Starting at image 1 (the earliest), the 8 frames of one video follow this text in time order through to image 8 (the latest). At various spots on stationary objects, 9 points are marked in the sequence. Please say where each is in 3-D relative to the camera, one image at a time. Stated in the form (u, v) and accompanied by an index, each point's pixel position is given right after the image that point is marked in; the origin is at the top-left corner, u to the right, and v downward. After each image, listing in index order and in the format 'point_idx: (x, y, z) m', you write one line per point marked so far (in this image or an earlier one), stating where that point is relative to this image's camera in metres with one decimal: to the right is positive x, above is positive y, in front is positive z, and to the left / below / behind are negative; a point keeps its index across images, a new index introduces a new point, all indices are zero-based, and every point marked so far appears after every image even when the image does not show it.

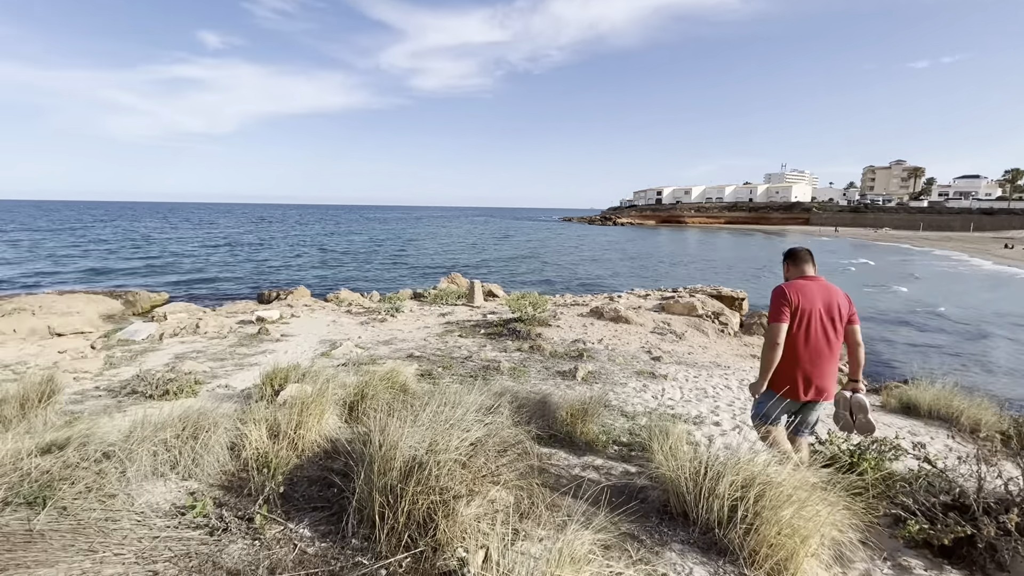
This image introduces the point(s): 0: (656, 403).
0: (+2.1, -1.6, +6.9) m
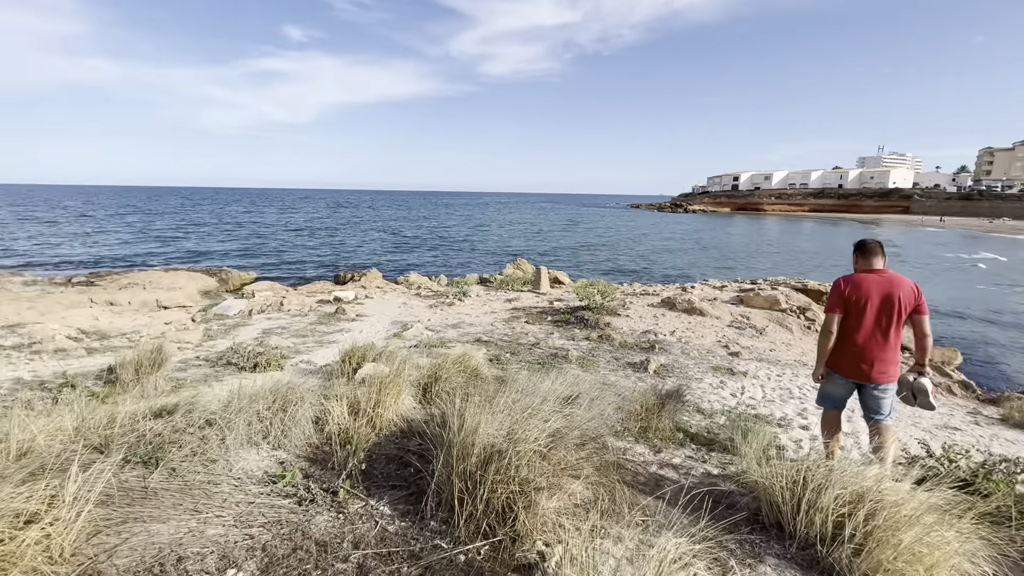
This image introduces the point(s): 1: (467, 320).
0: (+3.0, -1.5, +6.5) m
1: (-1.1, -0.8, +11.6) m
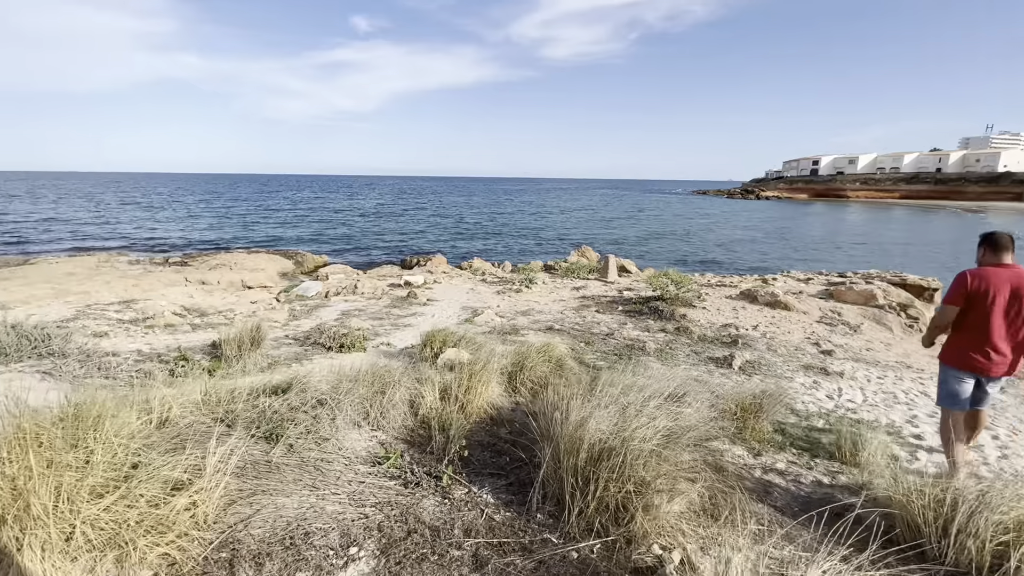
0: (+4.0, -1.5, +6.0) m
1: (+0.6, -0.5, +11.5) m
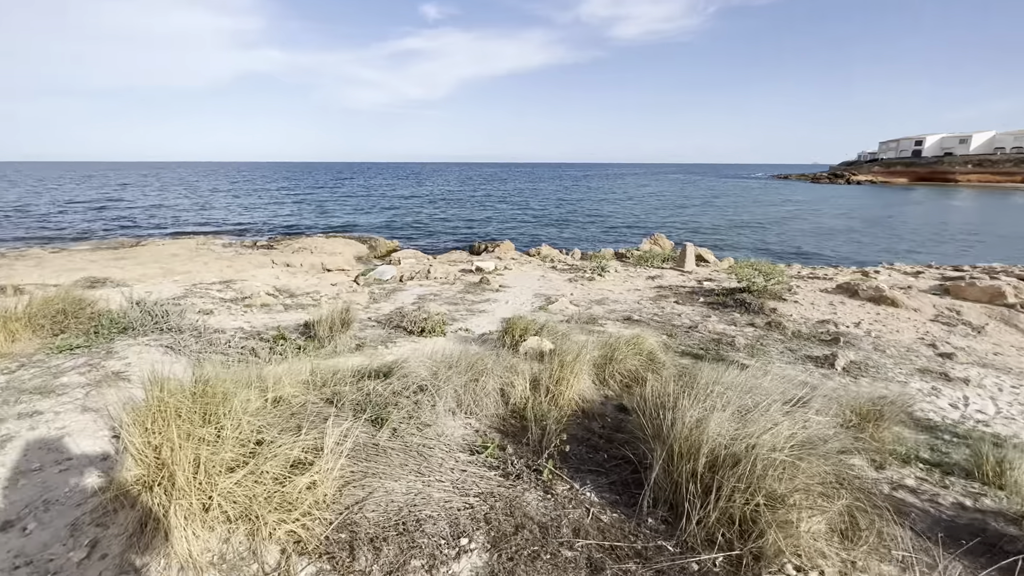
0: (+5.0, -1.4, +5.4) m
1: (+2.3, -0.2, +11.2) m
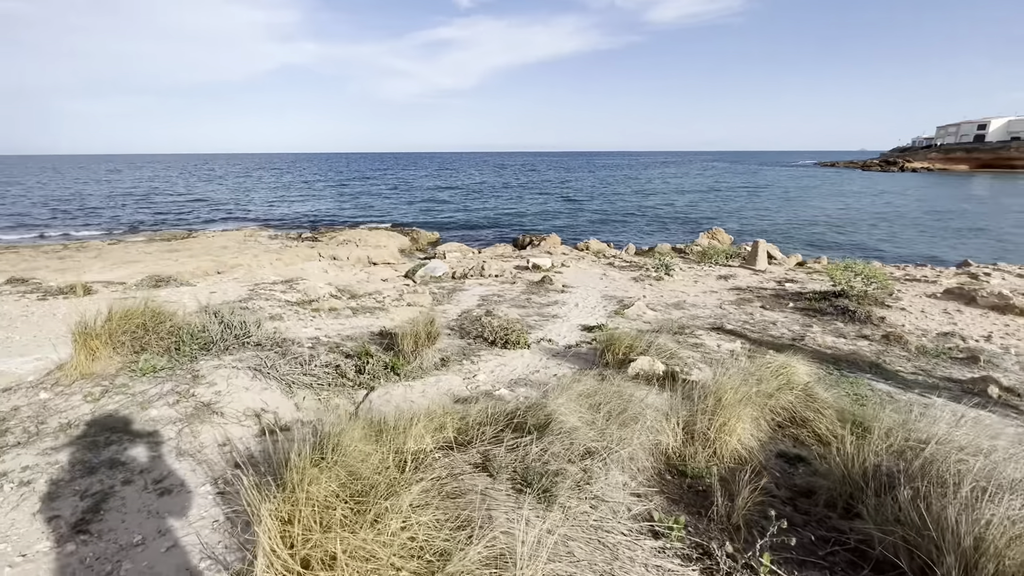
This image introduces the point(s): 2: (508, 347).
0: (+6.1, -1.6, +4.4) m
1: (+3.8, -0.3, +10.4) m
2: (-0.1, -0.8, +6.6) m
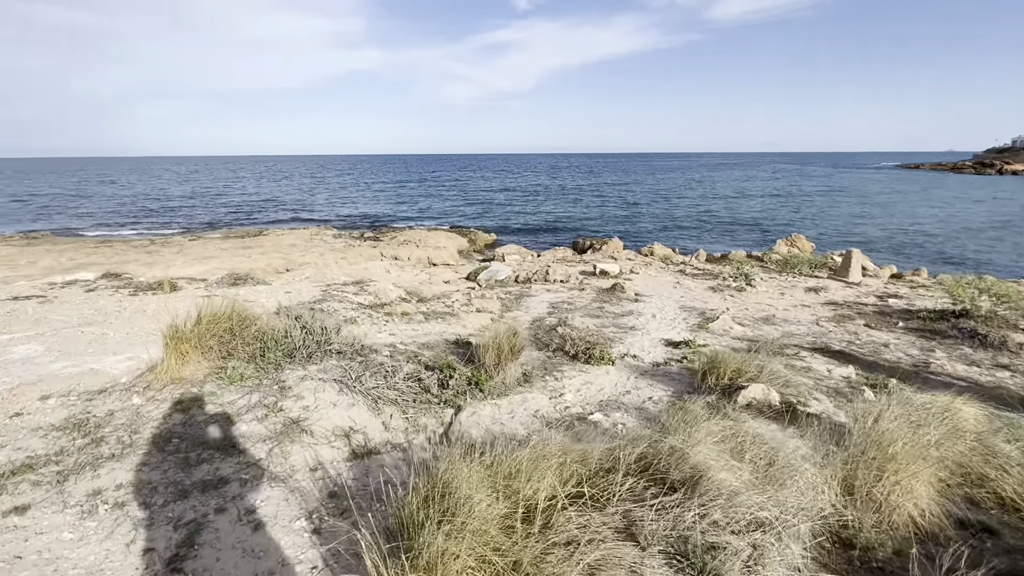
0: (+6.9, -1.9, +3.3) m
1: (+5.2, -0.5, +9.5) m
2: (+1.0, -0.9, +6.2) m
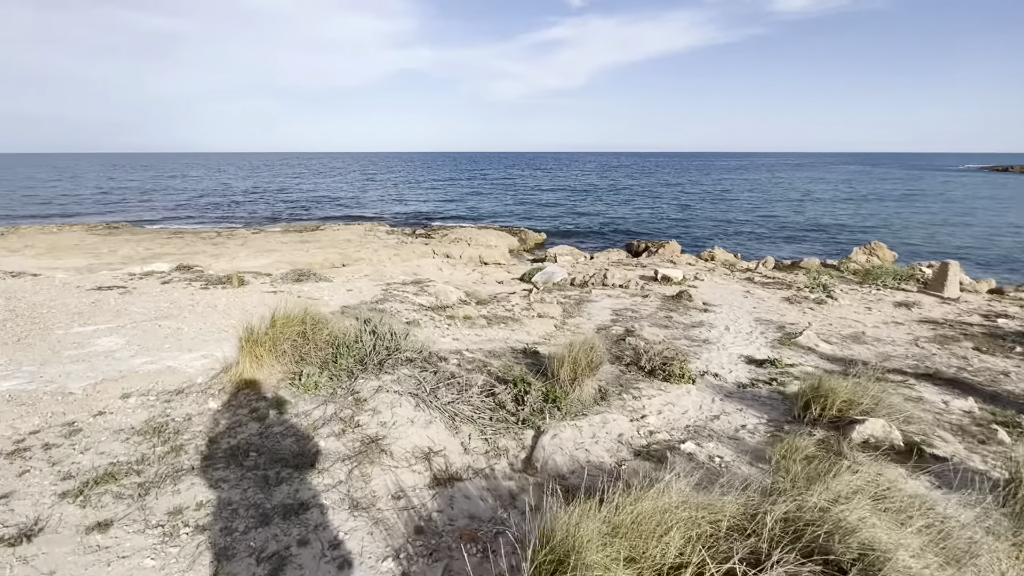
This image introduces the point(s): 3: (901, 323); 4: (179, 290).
0: (+7.4, -2.2, +2.3) m
1: (+6.4, -0.8, +8.7) m
2: (+1.9, -1.1, +5.7) m
3: (+7.5, -0.7, +9.3) m
4: (-5.8, 0.0, +8.5) m
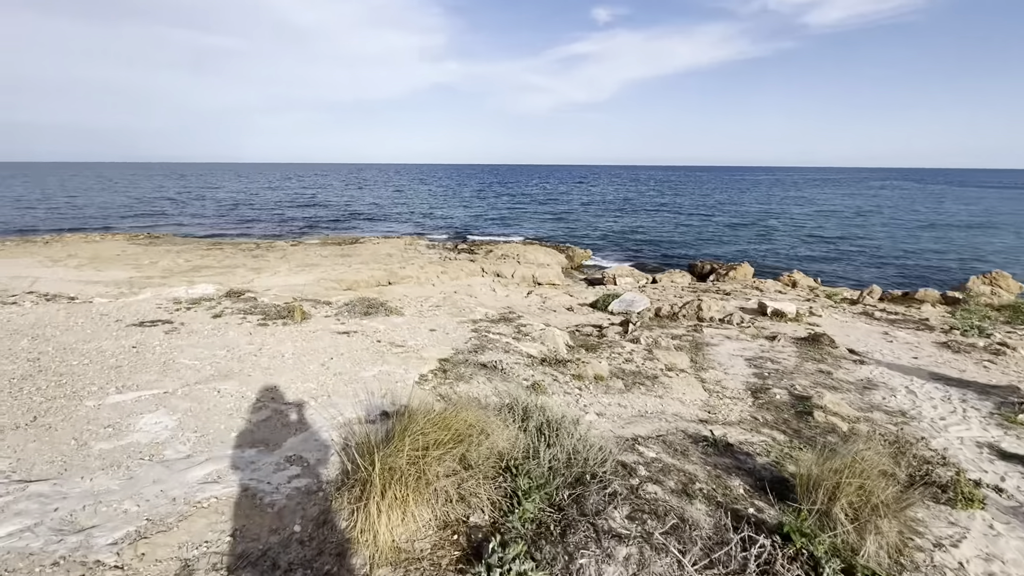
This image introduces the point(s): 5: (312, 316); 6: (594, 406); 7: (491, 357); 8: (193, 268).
0: (+8.9, -2.9, +0.2) m
1: (+8.2, -1.6, +6.6) m
2: (+3.5, -1.7, +3.9) m
3: (+9.3, -1.5, +7.2) m
4: (-4.0, -0.6, +7.0) m
5: (-3.3, -0.5, +8.0) m
6: (+0.8, -1.2, +5.0) m
7: (-0.3, -0.9, +6.1) m
8: (-9.7, +0.5, +14.7) m
